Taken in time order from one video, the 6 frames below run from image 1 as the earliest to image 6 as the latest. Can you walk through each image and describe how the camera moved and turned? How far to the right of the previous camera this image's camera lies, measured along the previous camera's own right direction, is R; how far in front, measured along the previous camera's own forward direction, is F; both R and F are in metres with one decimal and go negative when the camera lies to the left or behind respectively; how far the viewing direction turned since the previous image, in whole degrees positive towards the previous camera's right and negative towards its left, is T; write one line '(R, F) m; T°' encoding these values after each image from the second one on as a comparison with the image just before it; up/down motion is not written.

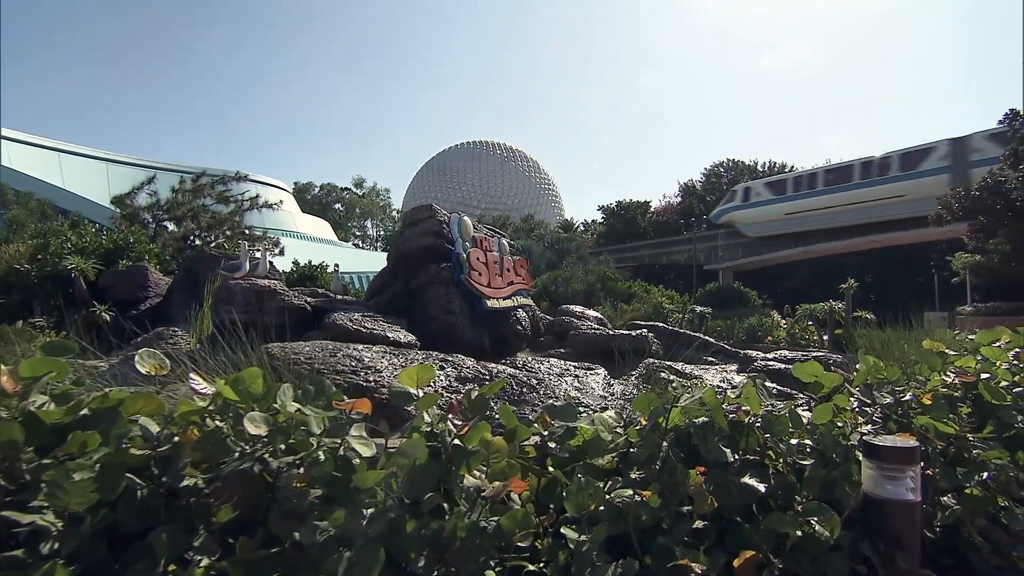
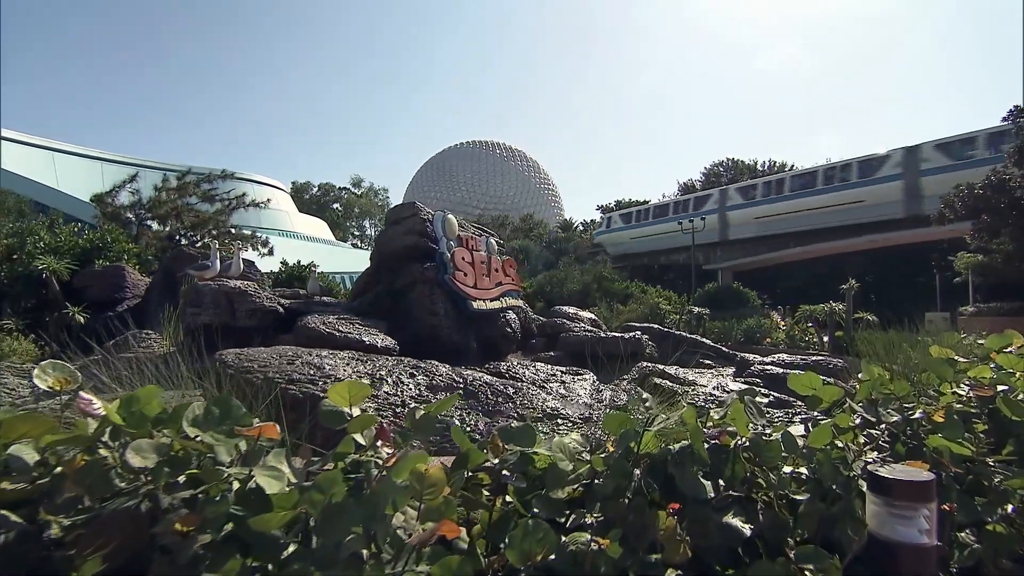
(+0.2, +0.4) m; 0°
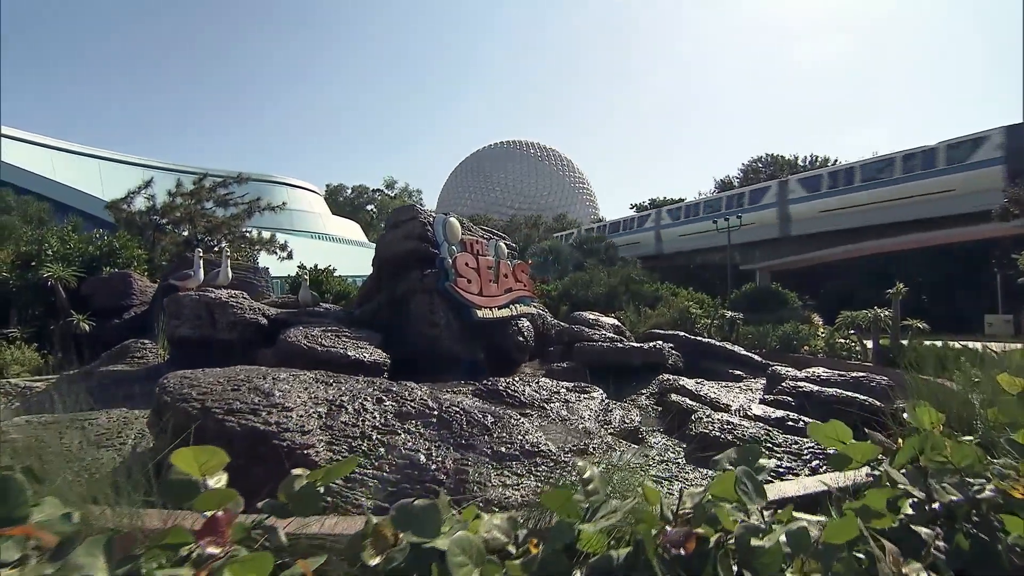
(+0.4, +0.6) m; -4°
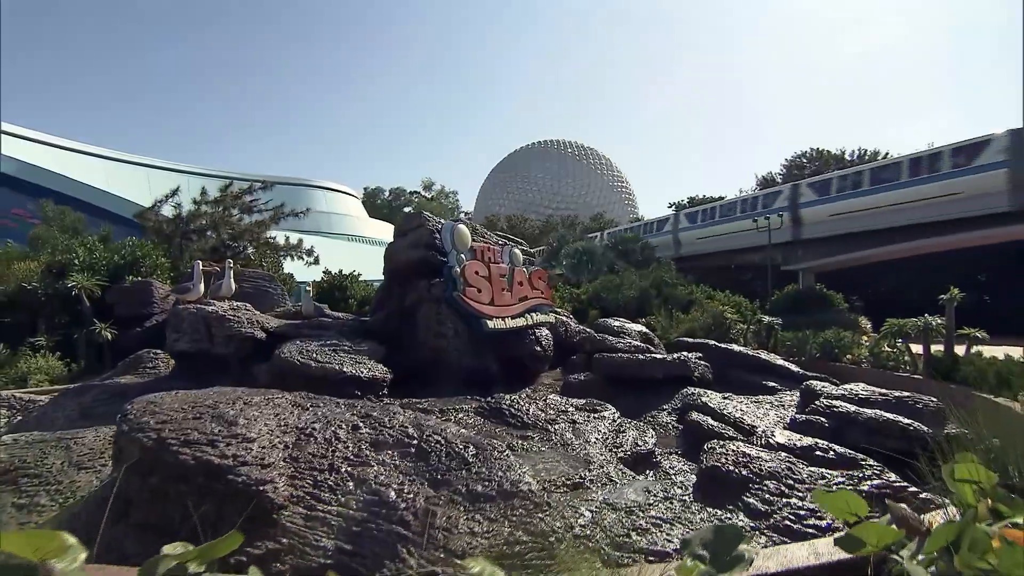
(+0.4, +0.4) m; -4°
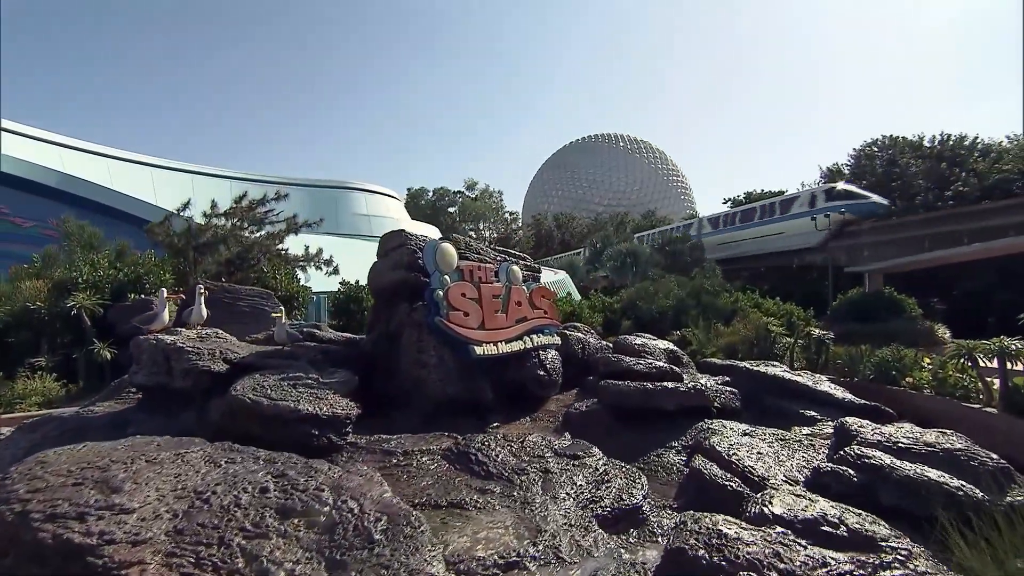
(+0.9, +0.6) m; -6°
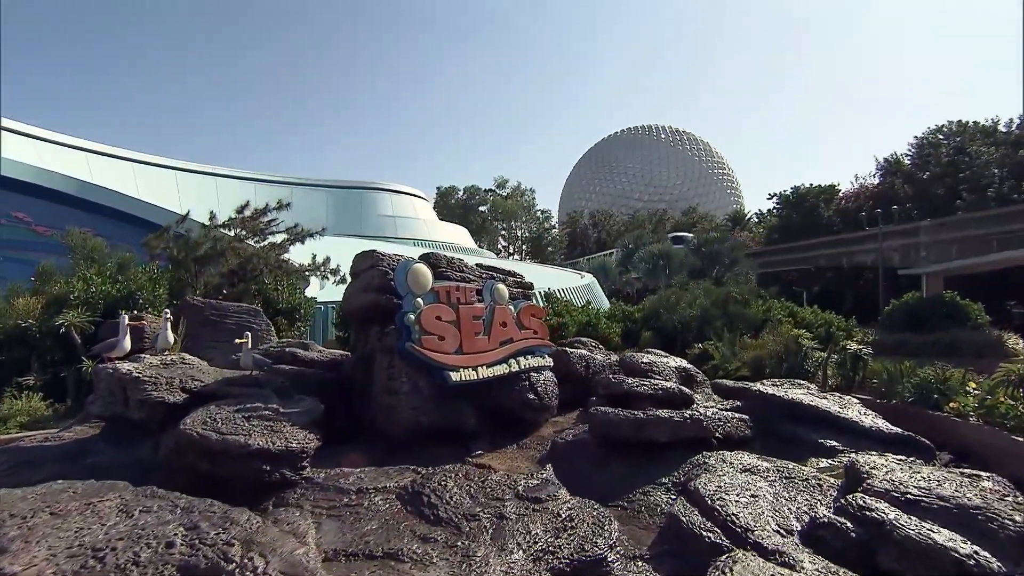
(+0.8, +0.4) m; -5°
